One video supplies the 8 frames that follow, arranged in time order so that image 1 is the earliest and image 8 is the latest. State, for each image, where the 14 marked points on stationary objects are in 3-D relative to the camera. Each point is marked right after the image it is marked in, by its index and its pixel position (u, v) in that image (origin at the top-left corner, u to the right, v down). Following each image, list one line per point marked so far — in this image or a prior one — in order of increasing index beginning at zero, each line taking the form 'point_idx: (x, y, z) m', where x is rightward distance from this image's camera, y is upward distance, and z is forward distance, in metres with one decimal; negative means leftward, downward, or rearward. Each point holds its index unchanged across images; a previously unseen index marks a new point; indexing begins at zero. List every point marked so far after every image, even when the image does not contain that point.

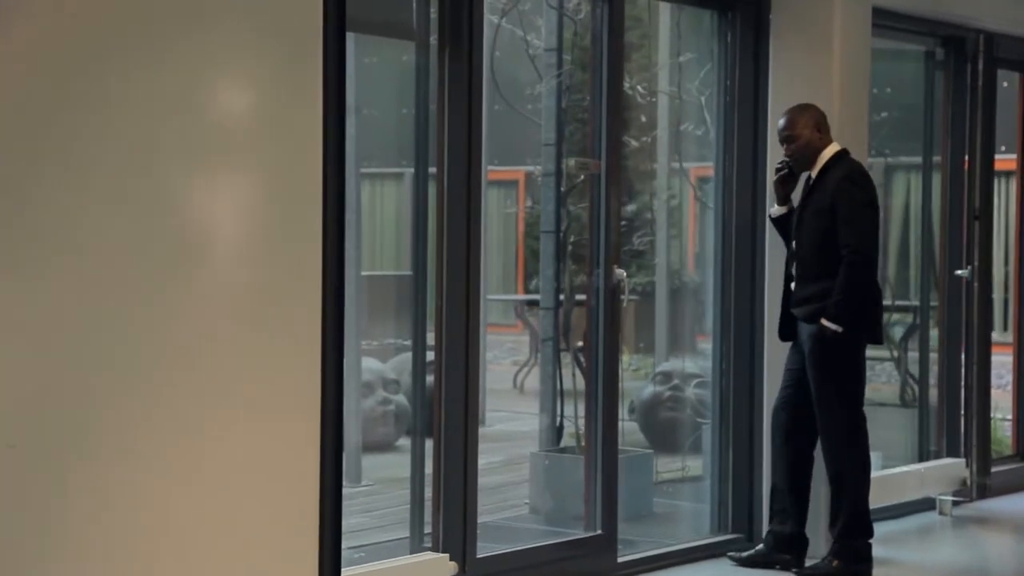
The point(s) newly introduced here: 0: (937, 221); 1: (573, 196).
0: (+1.5, +0.2, +5.4) m
1: (+0.2, +0.2, +4.4) m
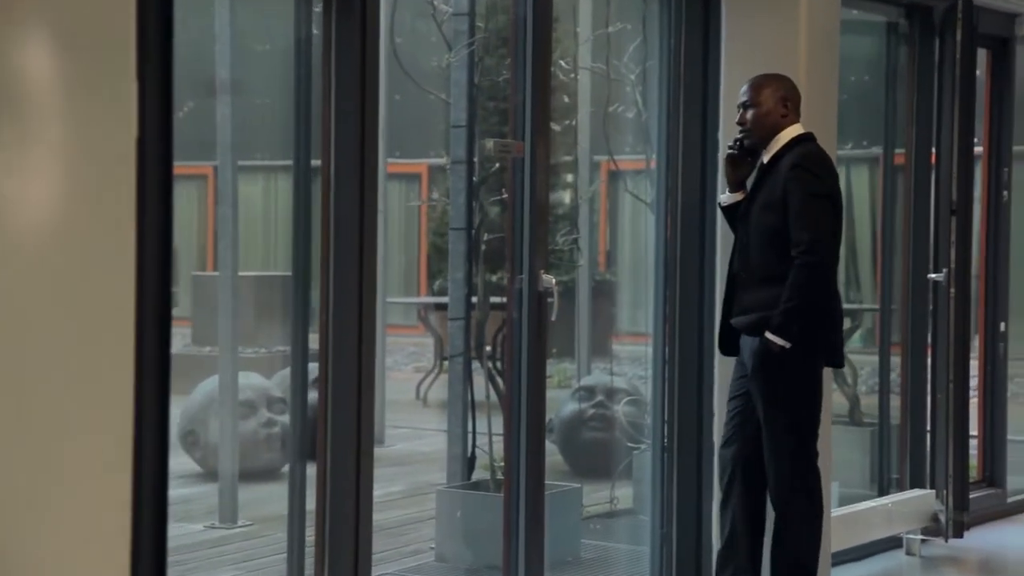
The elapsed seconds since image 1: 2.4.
0: (+1.2, +0.2, +4.7) m
1: (-0.1, +0.2, +3.7) m
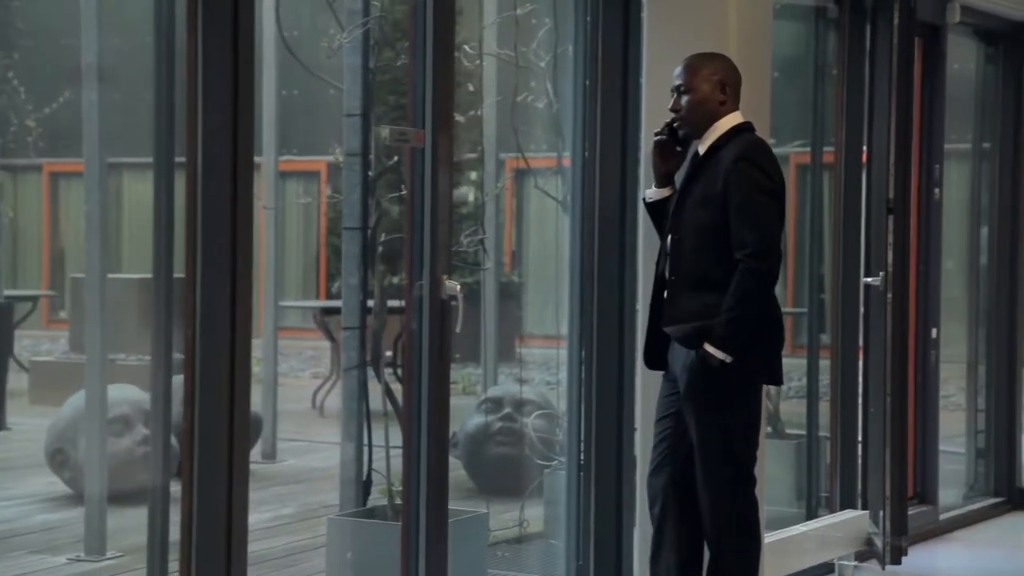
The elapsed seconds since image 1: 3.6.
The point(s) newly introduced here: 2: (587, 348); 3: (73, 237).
0: (+0.9, +0.2, +4.4) m
1: (-0.3, +0.2, +3.3) m
2: (+0.2, -0.1, +3.8) m
3: (-0.8, +0.1, +2.6) m
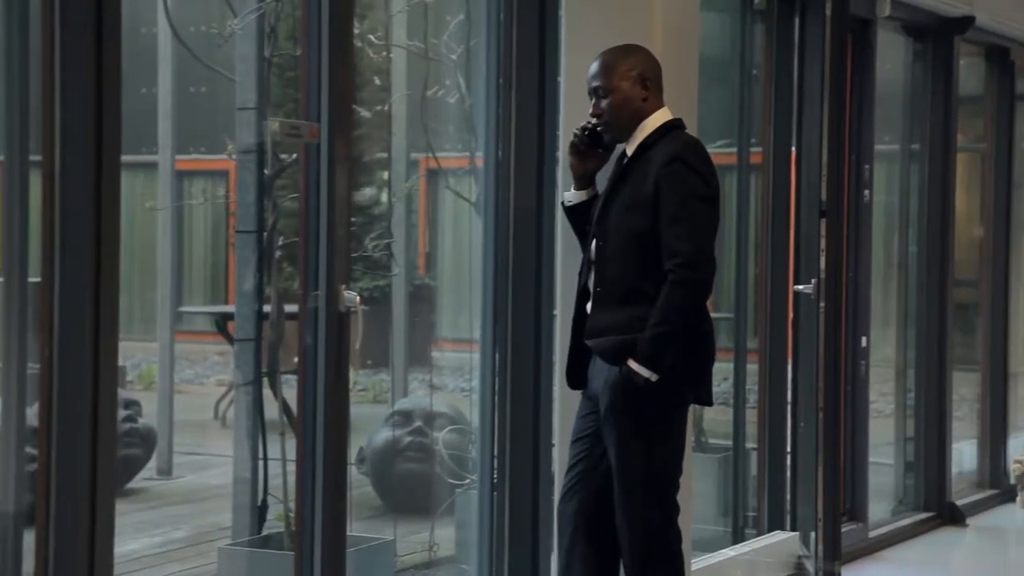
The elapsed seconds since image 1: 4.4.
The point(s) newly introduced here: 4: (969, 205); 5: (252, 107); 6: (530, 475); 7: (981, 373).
0: (+0.7, +0.2, +4.2) m
1: (-0.5, +0.2, +3.0) m
2: (0.0, -0.1, +3.5) m
3: (-0.9, +0.1, +2.3) m
4: (+1.7, +0.3, +5.6) m
5: (-0.5, +0.3, +3.0) m
6: (0.0, -0.4, +3.5) m
7: (+1.7, -0.3, +5.7) m
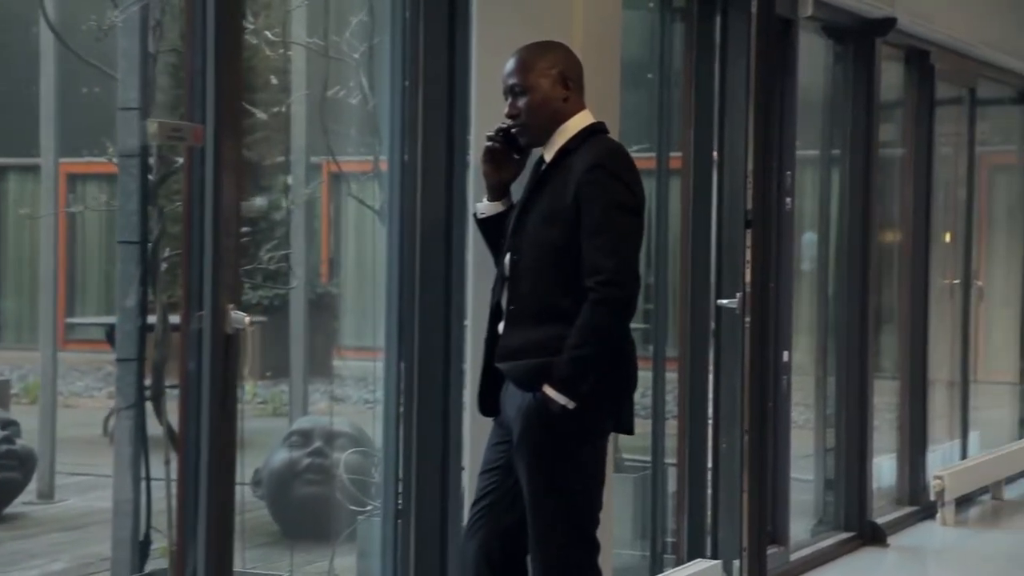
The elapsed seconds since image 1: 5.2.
0: (+0.4, +0.2, +4.0) m
1: (-0.6, +0.2, +2.7) m
2: (-0.2, -0.2, +3.2) m
3: (-1.0, 0.0, +2.0) m
4: (+1.3, +0.3, +5.5) m
5: (-0.7, +0.3, +2.7) m
6: (-0.2, -0.5, +3.3) m
7: (+1.4, -0.3, +5.6) m
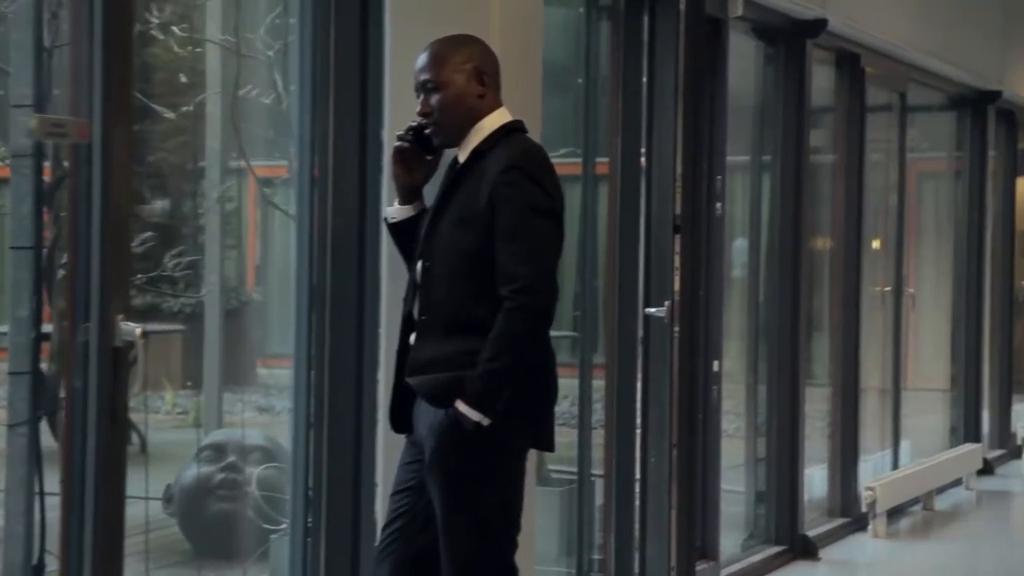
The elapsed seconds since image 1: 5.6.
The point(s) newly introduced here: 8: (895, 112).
0: (+0.2, +0.1, +3.9) m
1: (-0.8, +0.2, +2.6) m
2: (-0.4, -0.2, +3.1) m
3: (-1.1, 0.0, +1.8) m
4: (+1.1, +0.2, +5.4) m
5: (-0.8, +0.3, +2.5) m
6: (-0.3, -0.5, +3.1) m
7: (+1.1, -0.4, +5.5) m
8: (+1.5, +0.7, +6.0) m
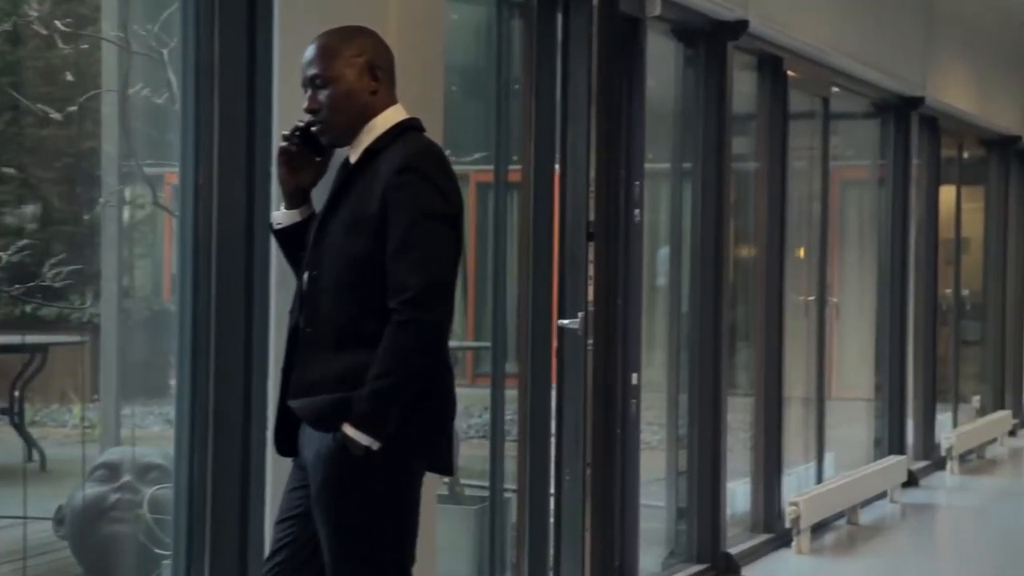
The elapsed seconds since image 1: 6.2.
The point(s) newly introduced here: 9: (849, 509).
0: (0.0, +0.1, +3.7) m
1: (-0.9, +0.1, +2.4) m
2: (-0.6, -0.2, +2.9) m
3: (-1.2, 0.0, +1.6) m
4: (+0.8, +0.2, +5.2) m
5: (-1.0, +0.3, +2.3) m
6: (-0.5, -0.5, +2.9) m
7: (+0.8, -0.4, +5.3) m
8: (+1.2, +0.7, +5.9) m
9: (+1.3, -0.8, +5.8) m
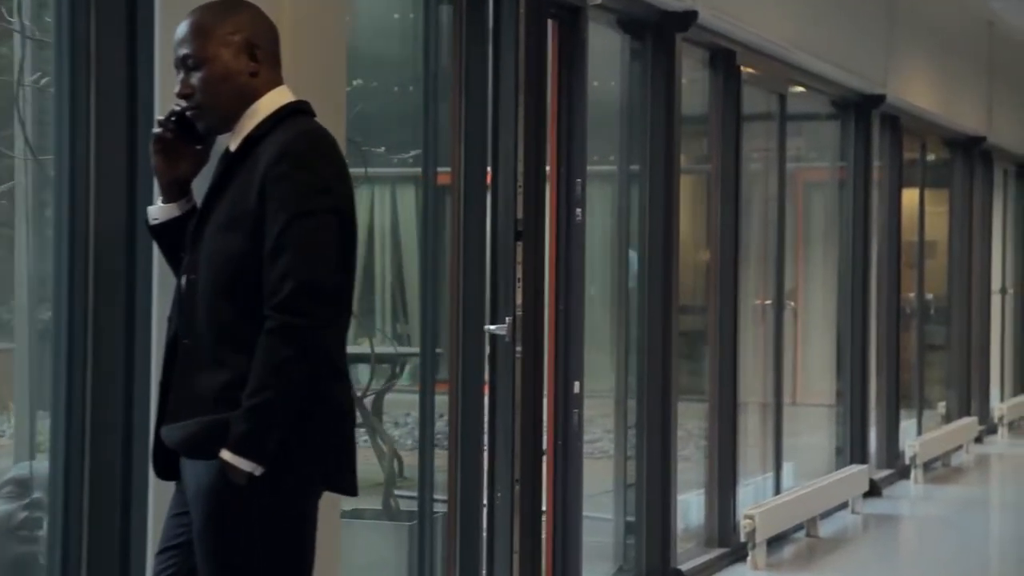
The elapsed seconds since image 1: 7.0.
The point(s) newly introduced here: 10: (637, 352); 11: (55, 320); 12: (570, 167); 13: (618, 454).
0: (-0.2, +0.1, +3.5) m
1: (-1.0, +0.1, +2.1) m
2: (-0.7, -0.2, +2.7) m
3: (-1.4, 0.0, +1.4) m
4: (+0.6, +0.2, +5.0) m
5: (-1.1, +0.3, +2.1) m
6: (-0.6, -0.5, +2.7) m
7: (+0.7, -0.4, +5.1) m
8: (+1.0, +0.6, +5.7) m
9: (+1.1, -0.8, +5.6) m
10: (+0.4, -0.2, +4.6) m
11: (-0.8, -0.1, +2.7) m
12: (+0.2, +0.3, +3.9) m
13: (+0.3, -0.5, +4.5) m
